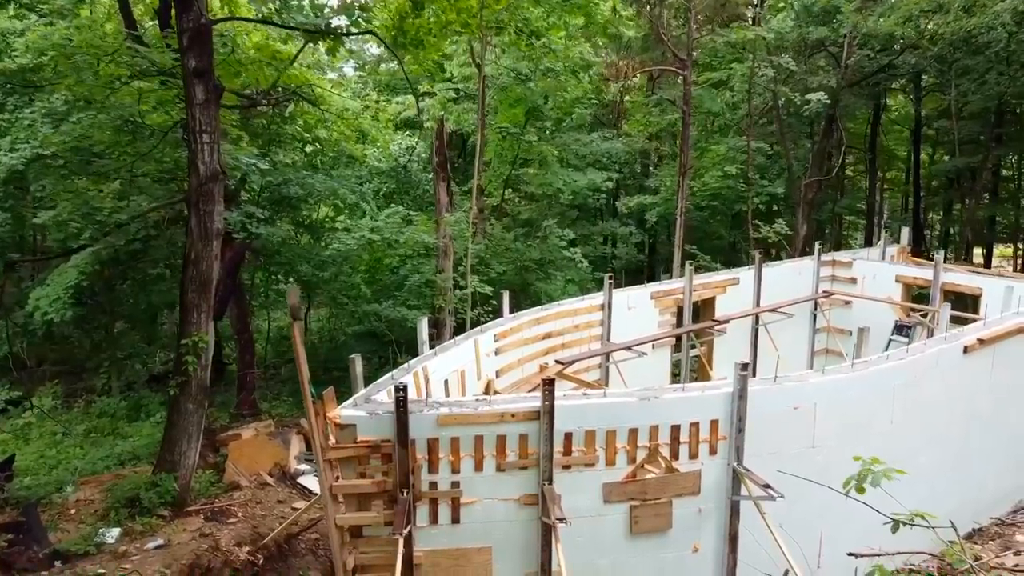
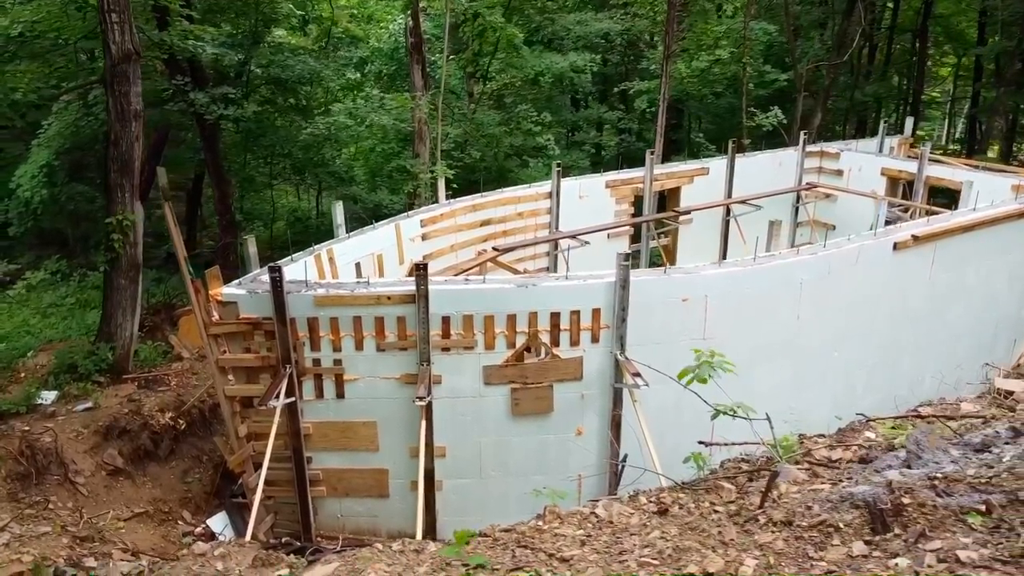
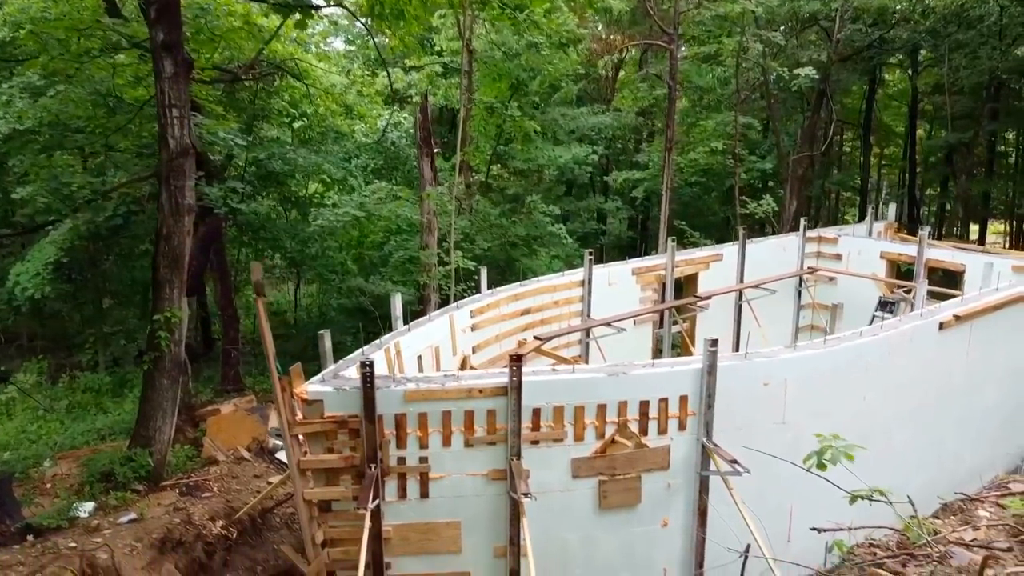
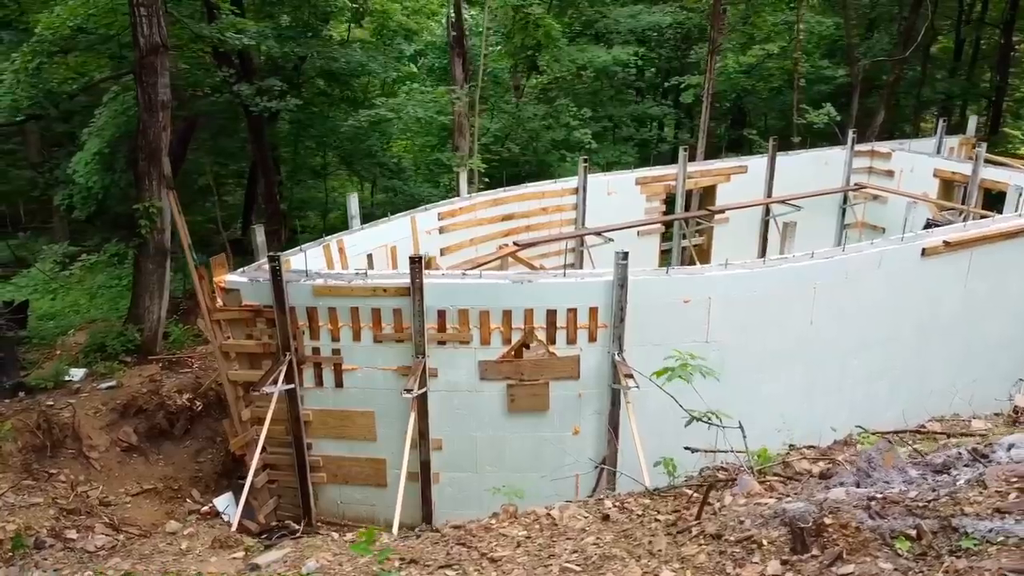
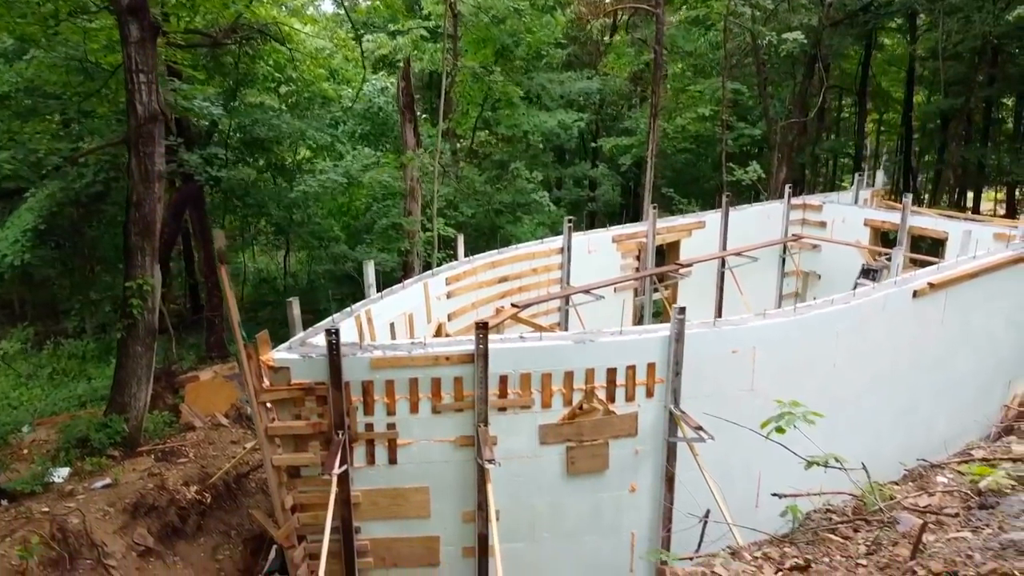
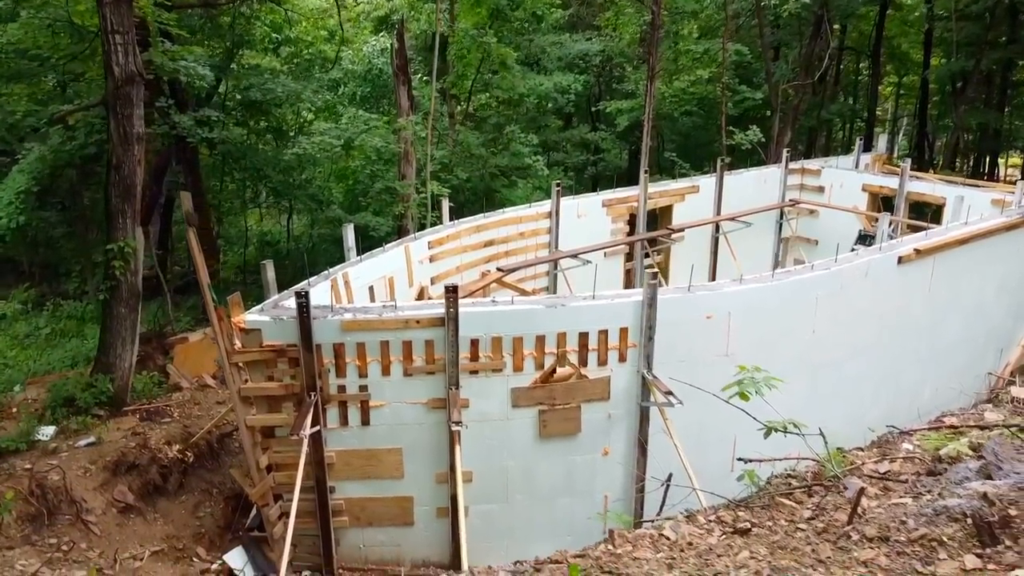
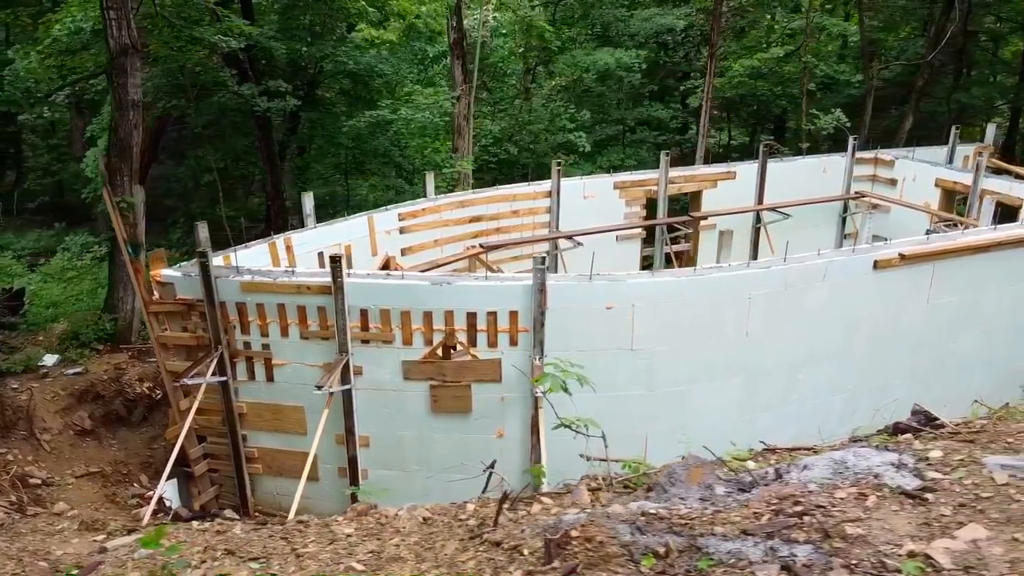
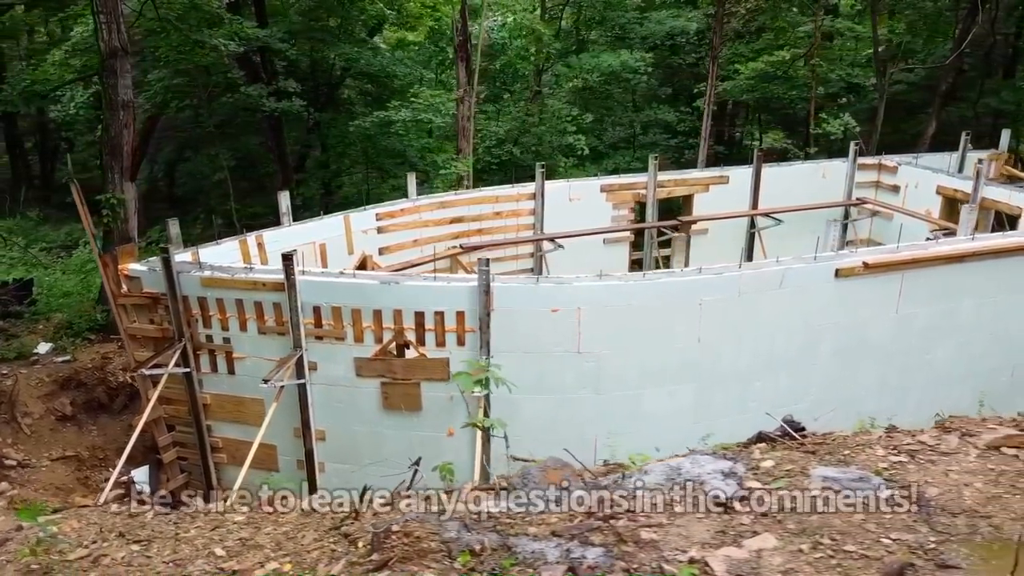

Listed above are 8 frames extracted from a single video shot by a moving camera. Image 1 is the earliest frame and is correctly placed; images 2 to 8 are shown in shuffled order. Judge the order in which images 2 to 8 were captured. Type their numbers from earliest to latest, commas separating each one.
3, 5, 6, 2, 4, 7, 8
